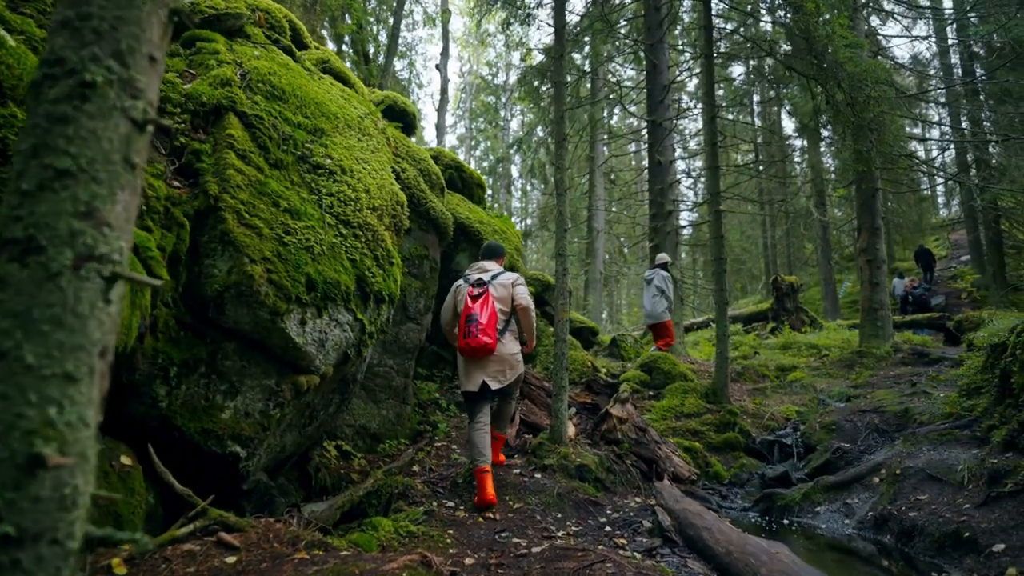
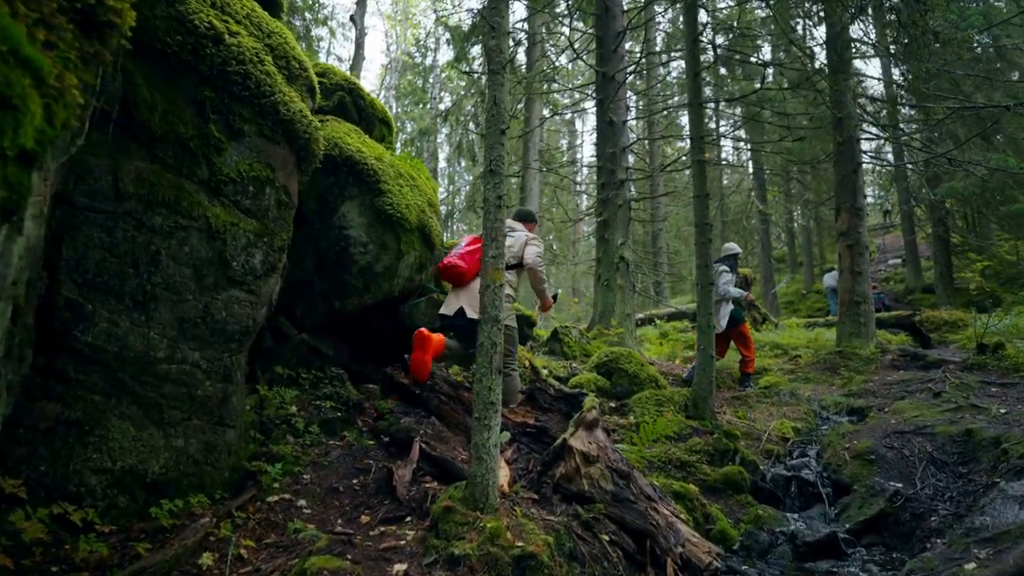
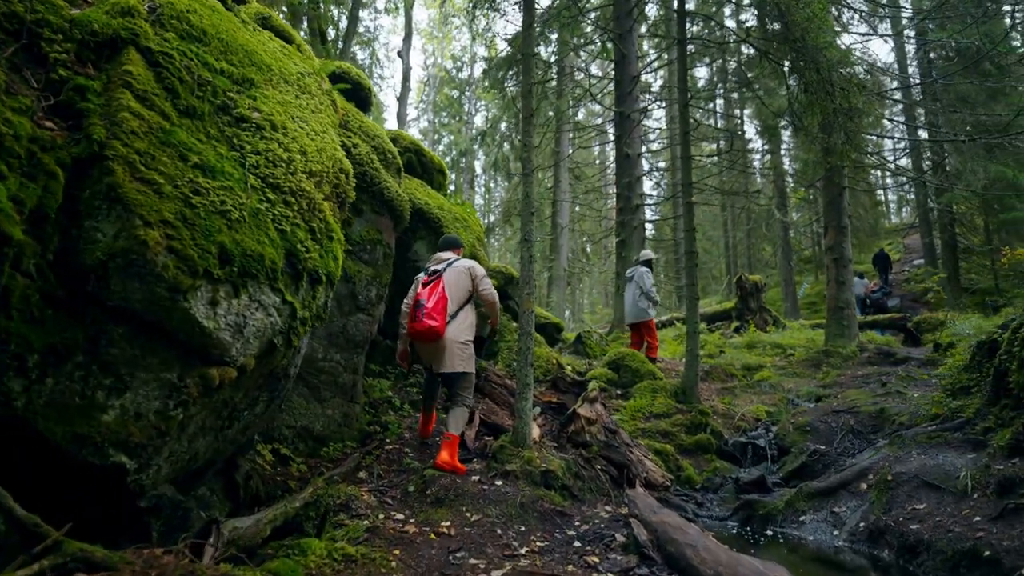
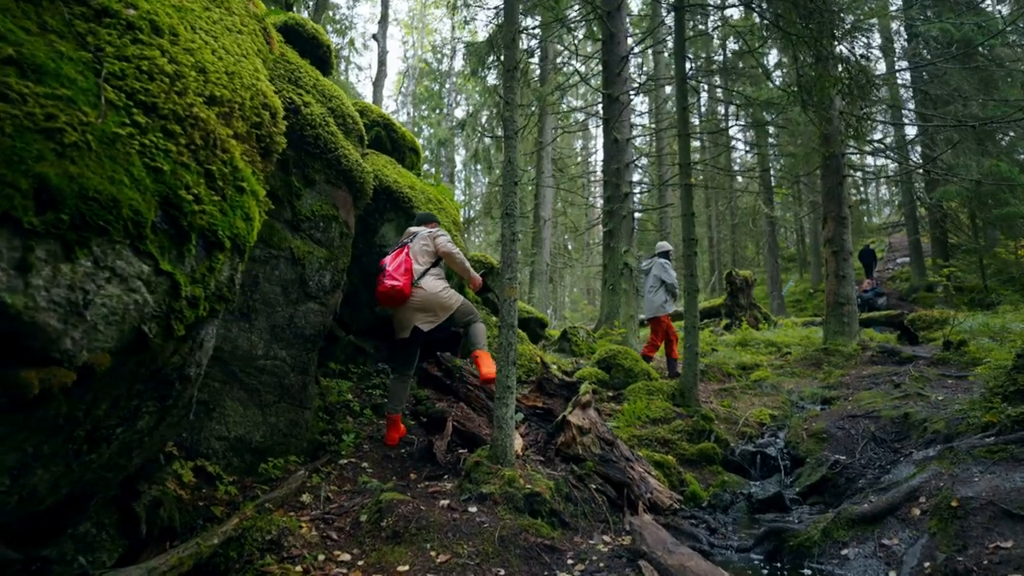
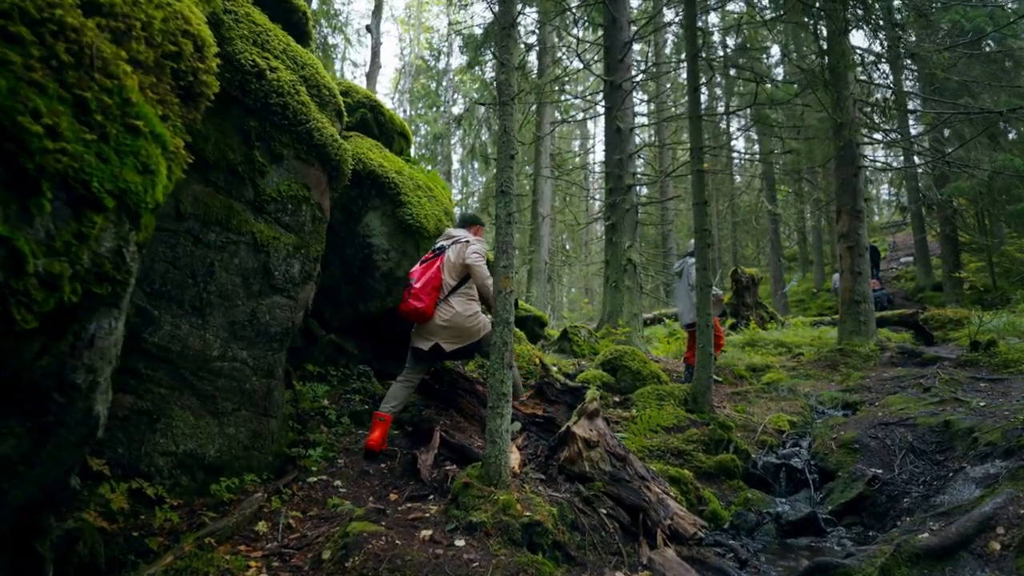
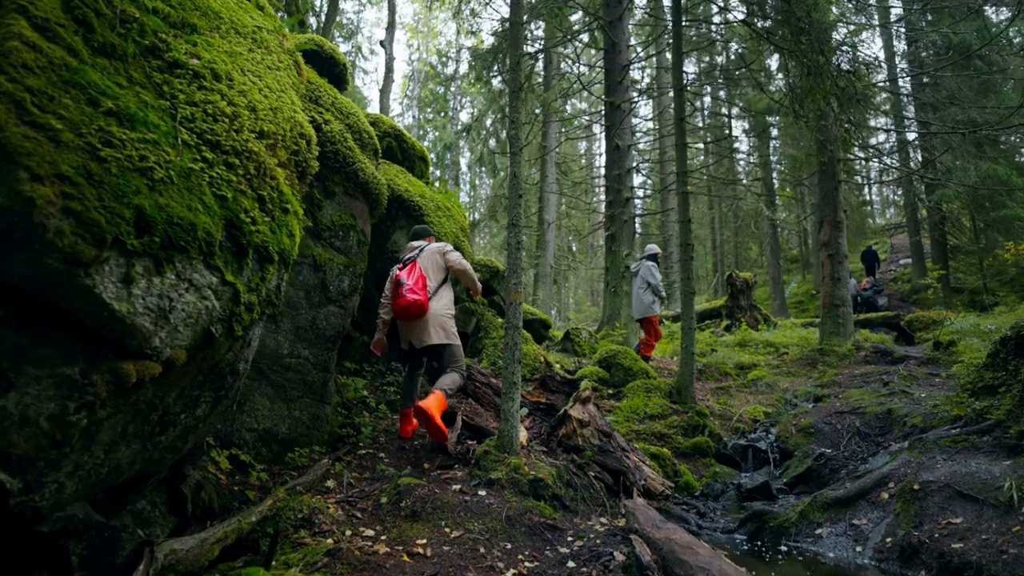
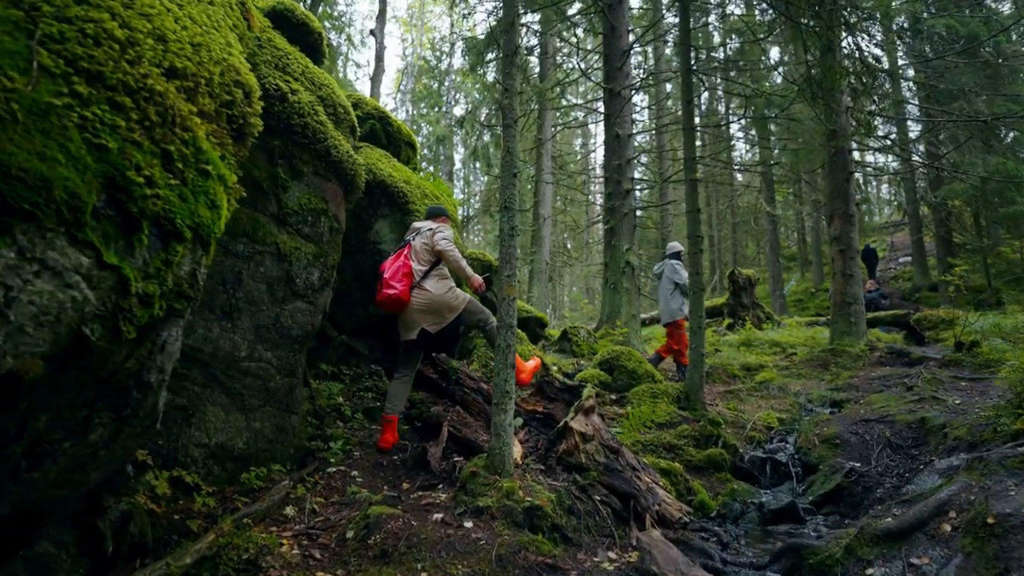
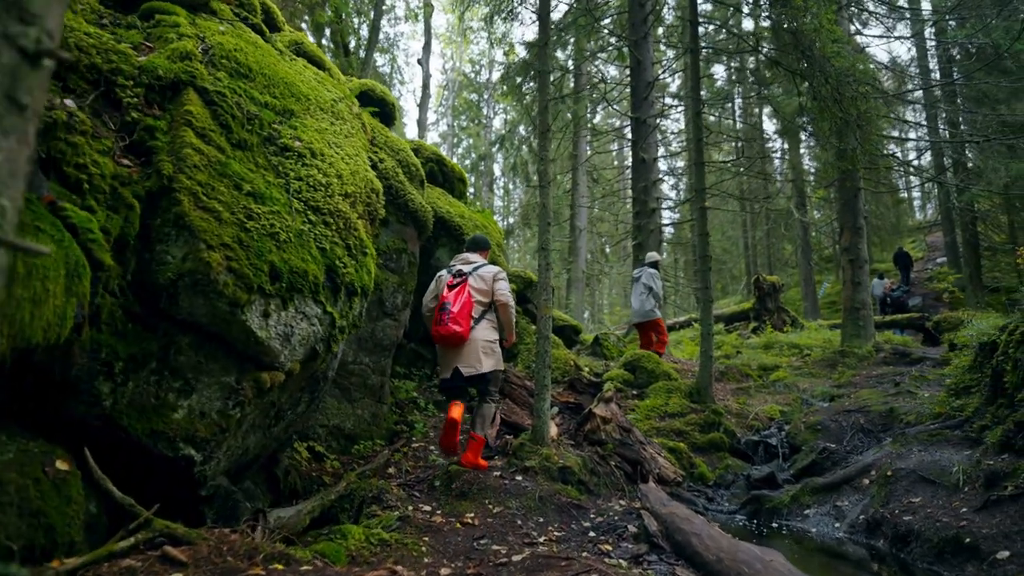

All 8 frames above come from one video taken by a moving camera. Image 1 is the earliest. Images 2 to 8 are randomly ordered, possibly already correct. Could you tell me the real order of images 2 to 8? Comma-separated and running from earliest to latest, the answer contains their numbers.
8, 3, 6, 4, 7, 5, 2
